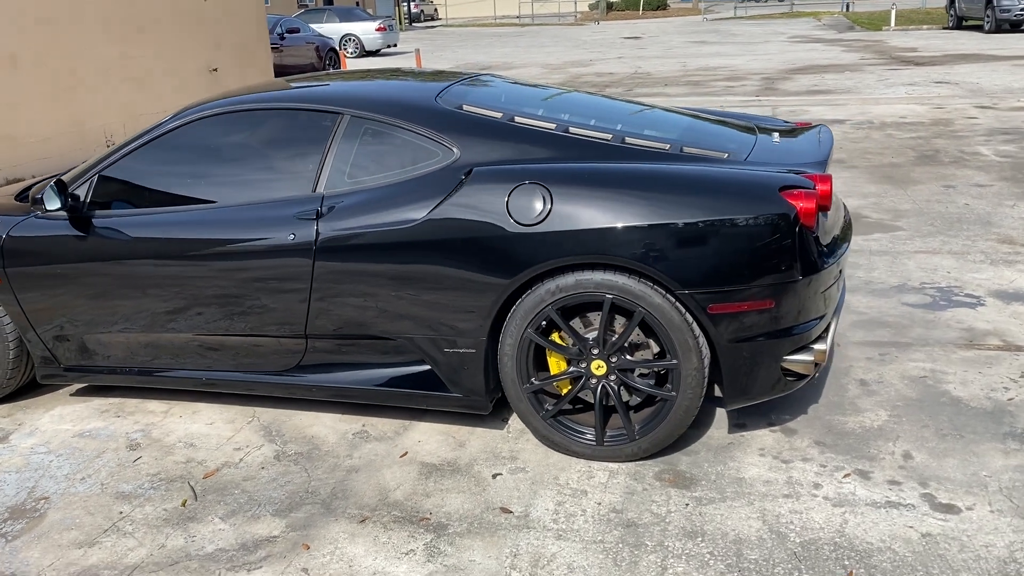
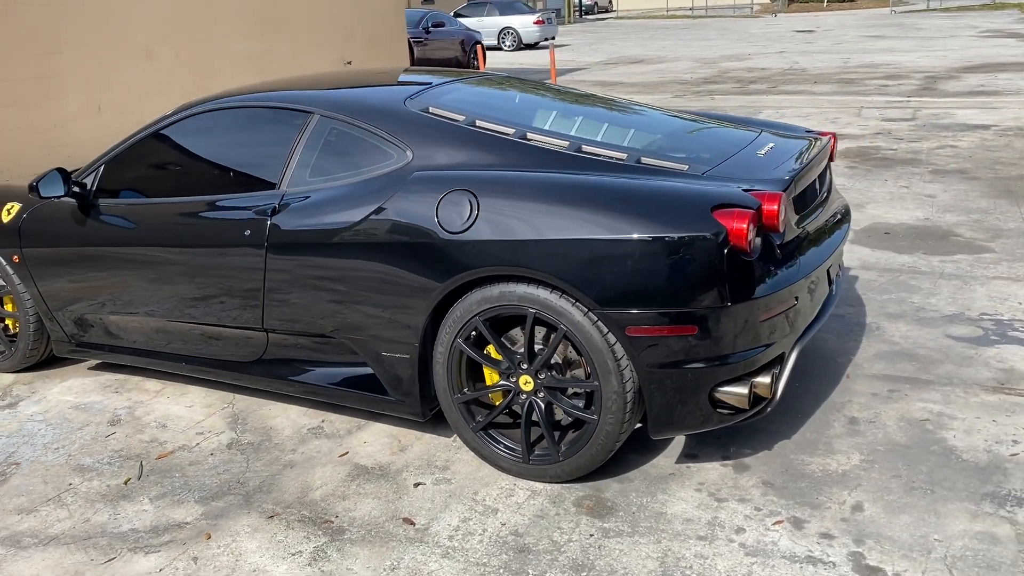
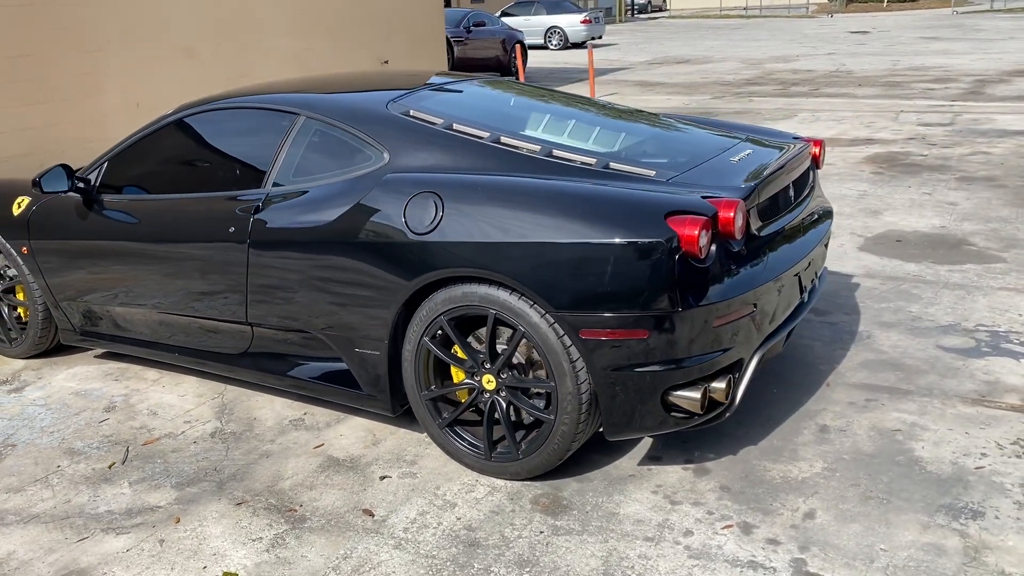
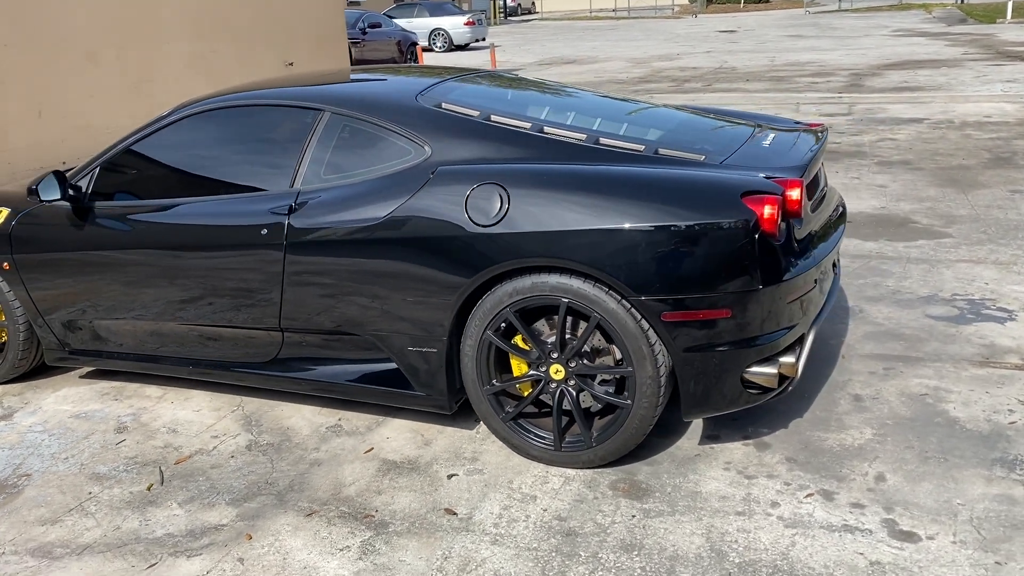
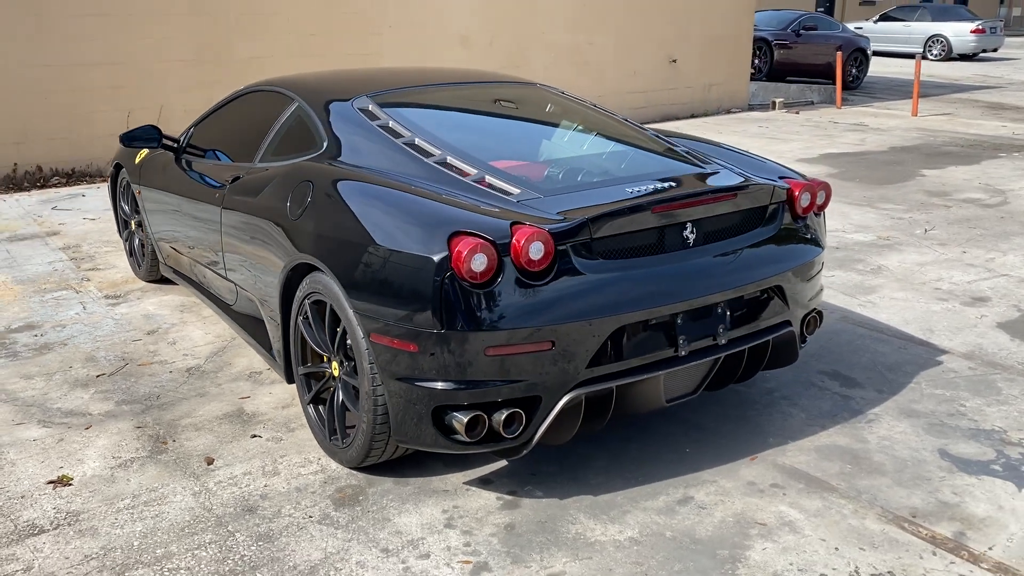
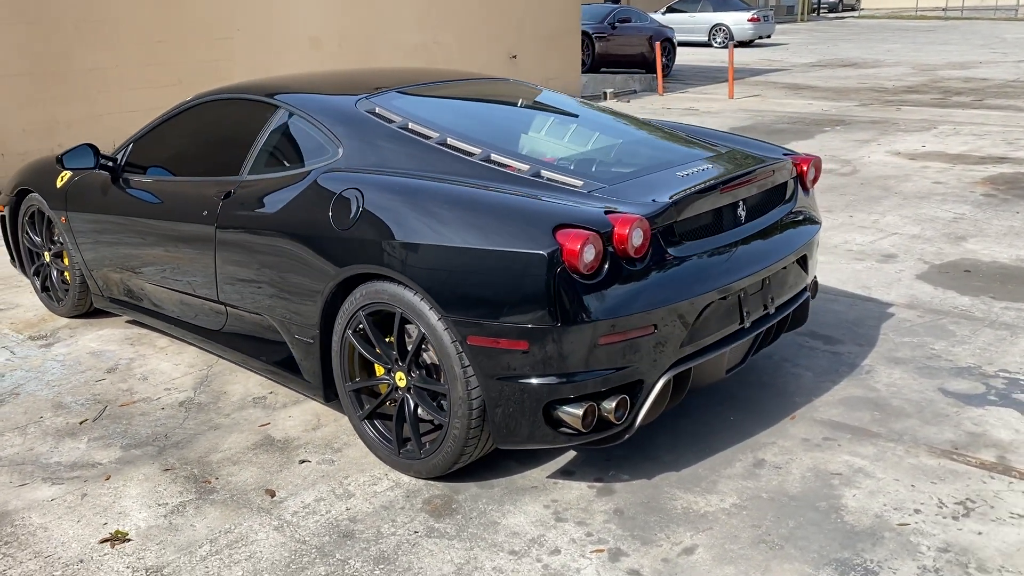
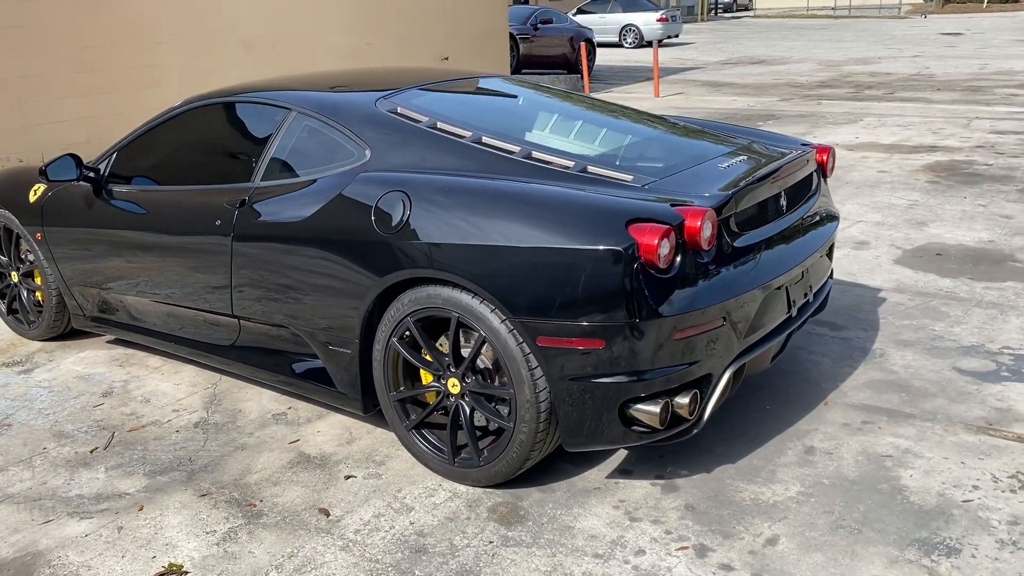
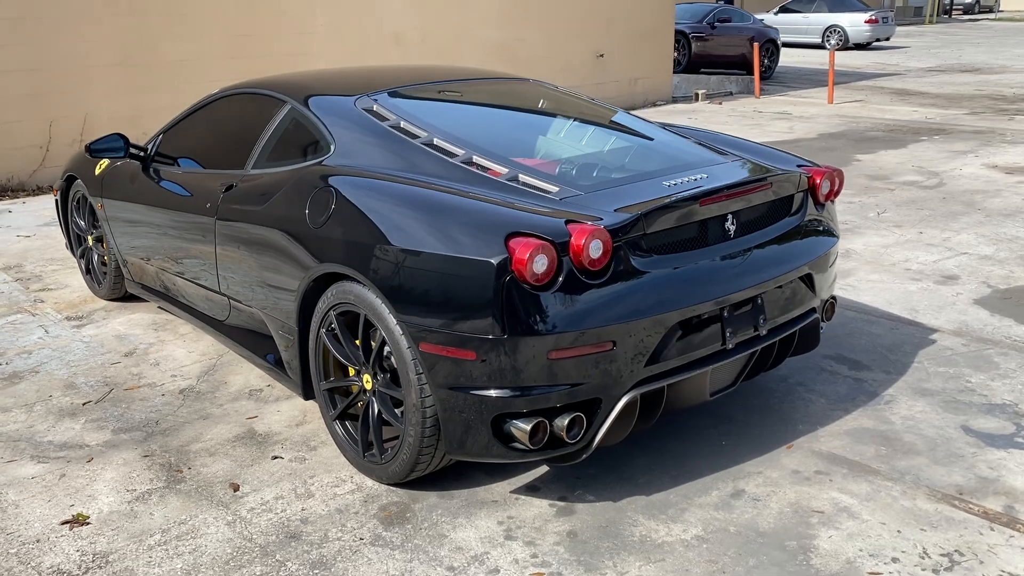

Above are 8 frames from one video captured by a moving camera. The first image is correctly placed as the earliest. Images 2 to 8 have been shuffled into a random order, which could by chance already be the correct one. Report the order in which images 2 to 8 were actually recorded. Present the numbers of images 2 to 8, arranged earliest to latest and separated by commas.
4, 2, 3, 7, 6, 8, 5
